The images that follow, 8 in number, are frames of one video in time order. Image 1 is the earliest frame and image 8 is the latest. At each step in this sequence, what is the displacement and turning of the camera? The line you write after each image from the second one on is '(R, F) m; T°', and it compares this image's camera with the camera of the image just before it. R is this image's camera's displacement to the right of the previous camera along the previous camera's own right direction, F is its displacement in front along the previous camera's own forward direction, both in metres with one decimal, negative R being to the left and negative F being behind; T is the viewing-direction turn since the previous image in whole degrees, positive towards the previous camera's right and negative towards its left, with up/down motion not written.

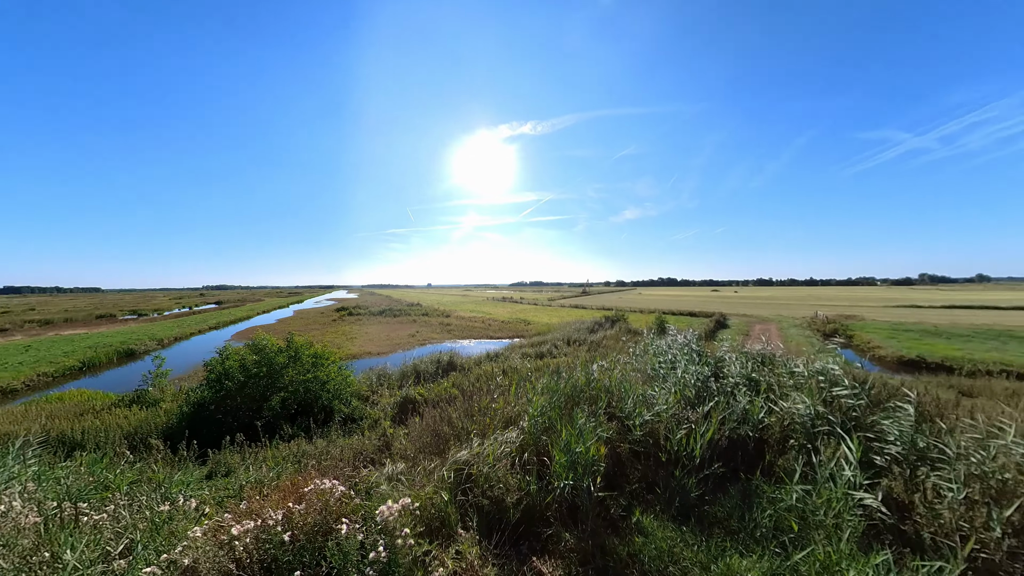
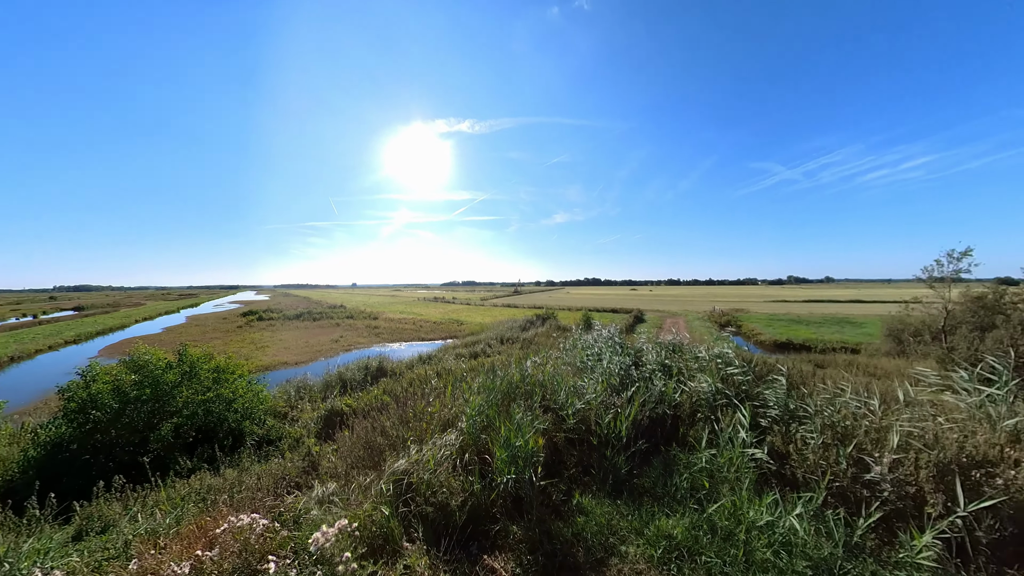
(-0.5, +0.1) m; +17°
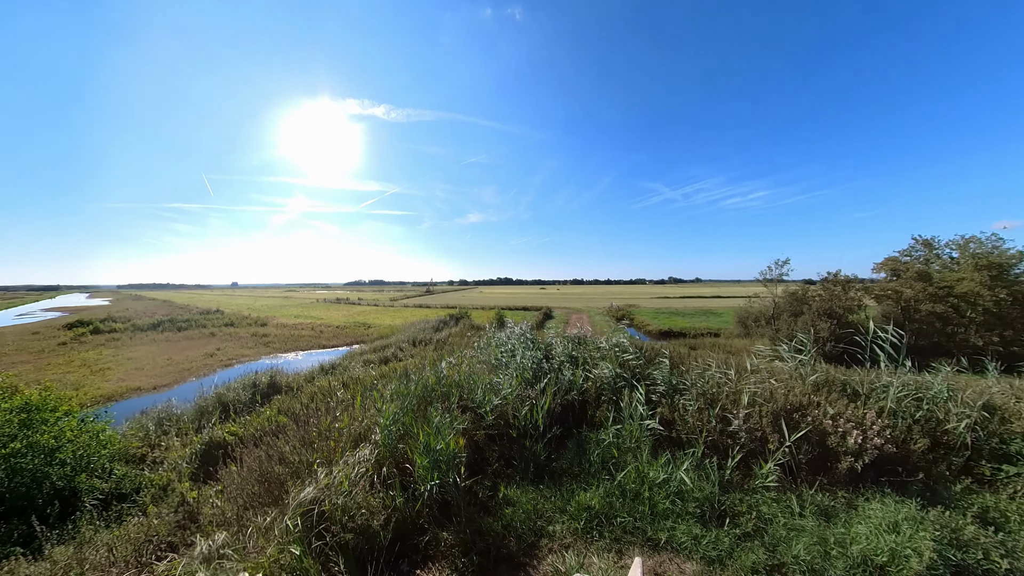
(-0.7, +0.1) m; +21°
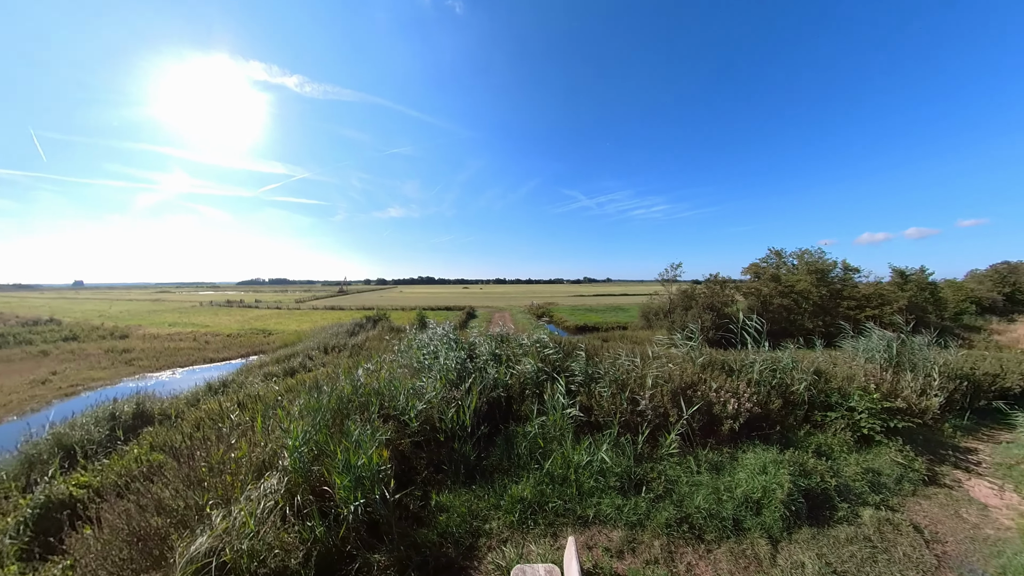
(-0.6, +0.1) m; +19°
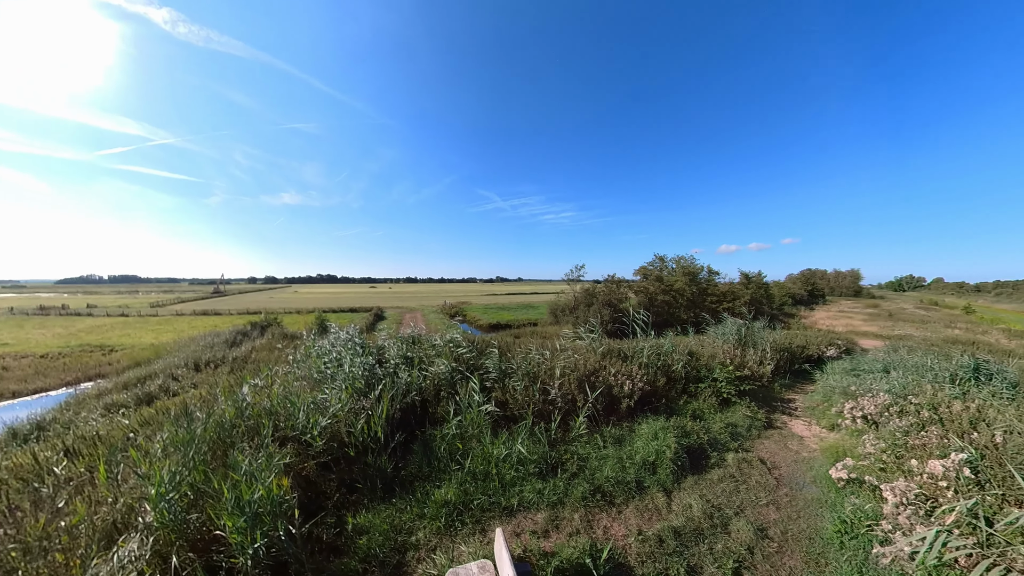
(-0.6, +0.1) m; +21°
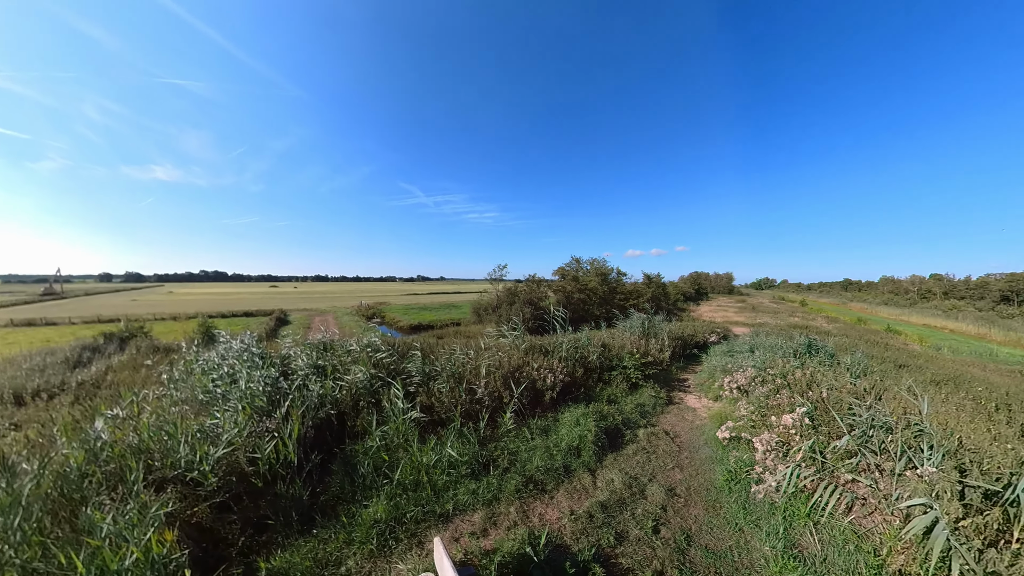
(-0.6, +0.1) m; +19°
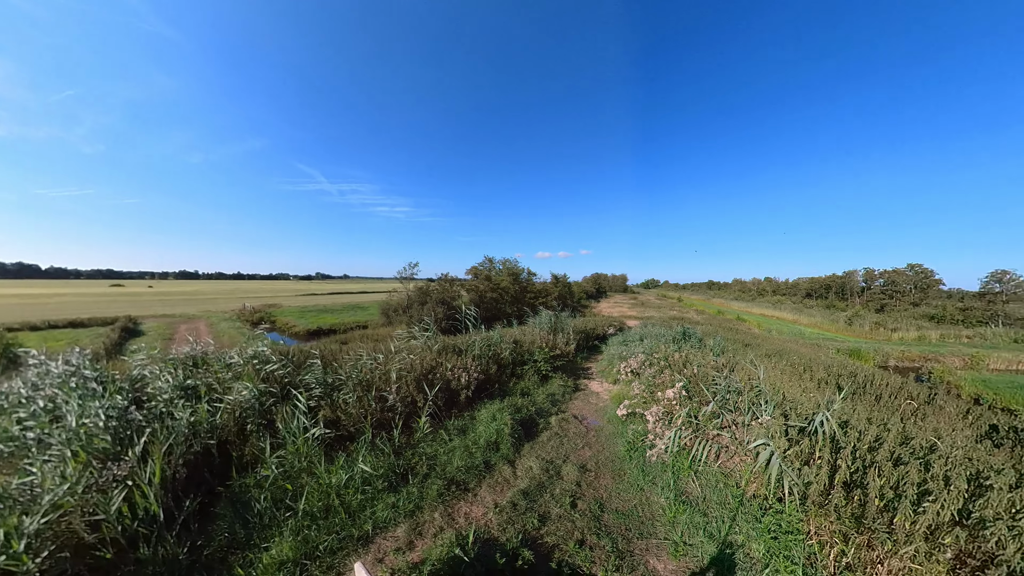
(-0.6, +0.1) m; +21°
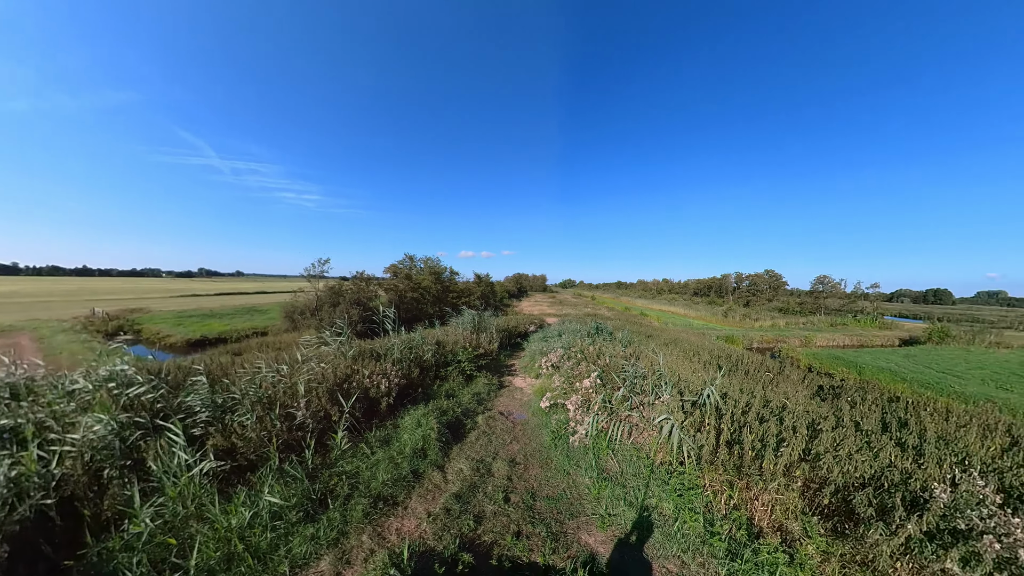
(-0.6, +0.1) m; +19°
